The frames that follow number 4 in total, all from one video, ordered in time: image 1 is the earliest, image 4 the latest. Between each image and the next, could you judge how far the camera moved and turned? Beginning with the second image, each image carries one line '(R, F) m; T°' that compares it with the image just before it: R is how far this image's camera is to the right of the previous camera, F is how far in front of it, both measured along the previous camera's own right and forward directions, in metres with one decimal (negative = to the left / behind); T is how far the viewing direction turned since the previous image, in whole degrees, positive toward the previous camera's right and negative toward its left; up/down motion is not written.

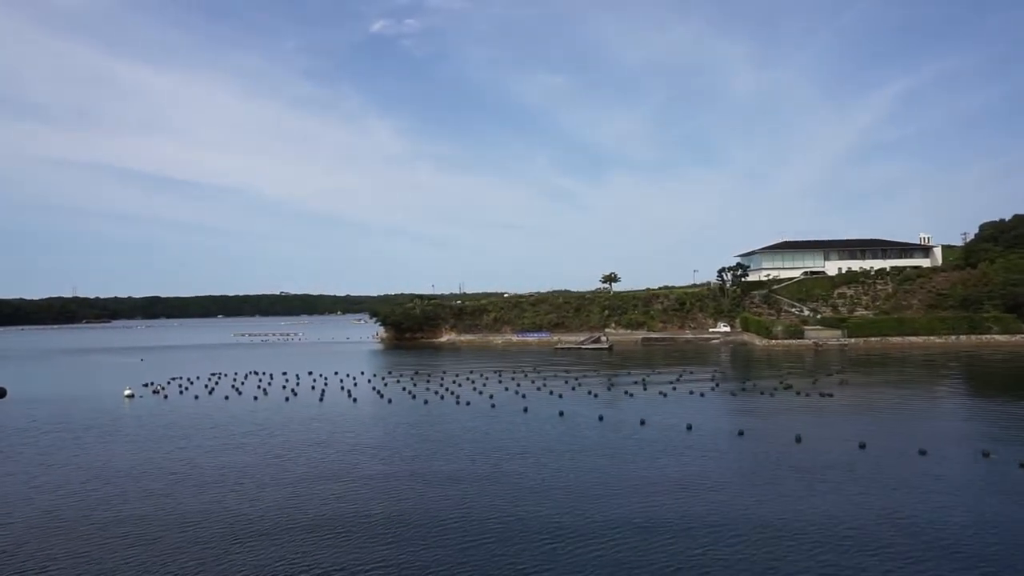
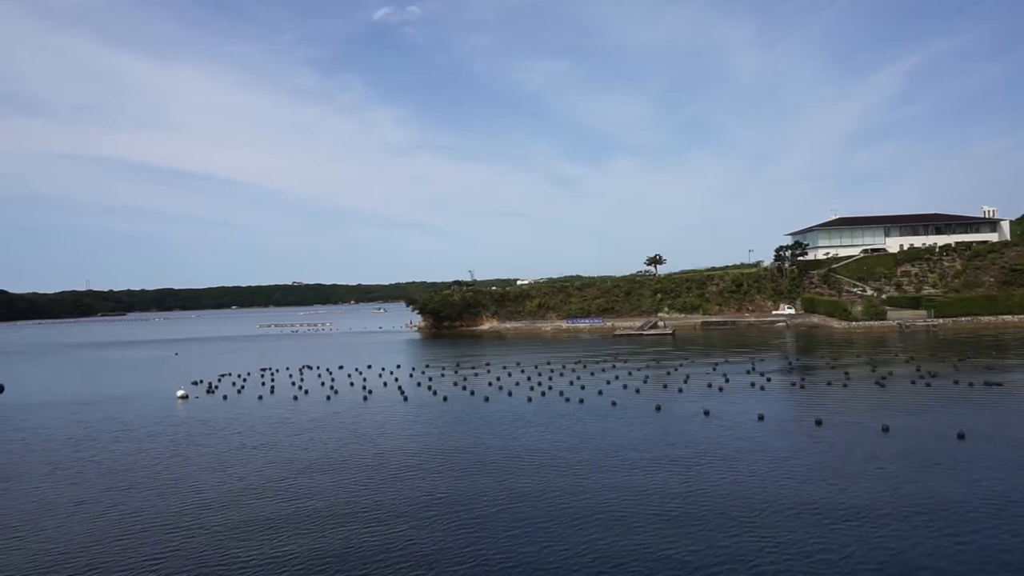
(-7.3, +6.7) m; -1°
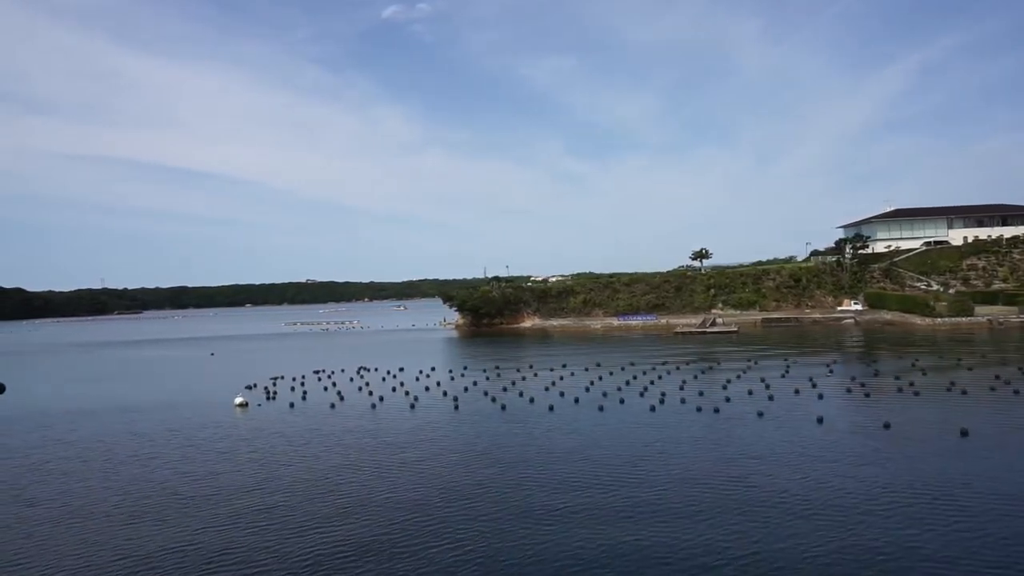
(-6.5, +5.9) m; -1°
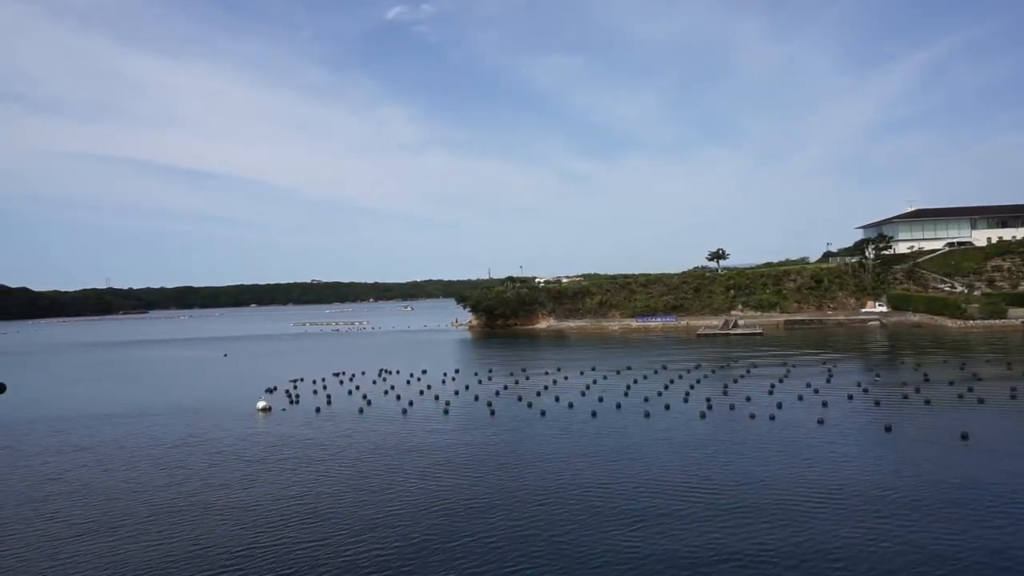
(-2.2, +2.0) m; 0°
